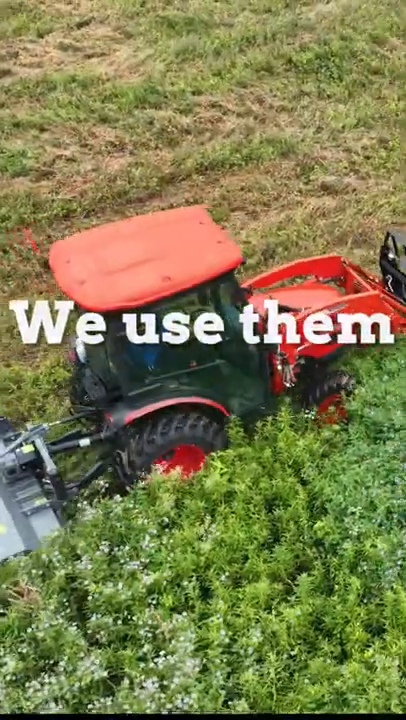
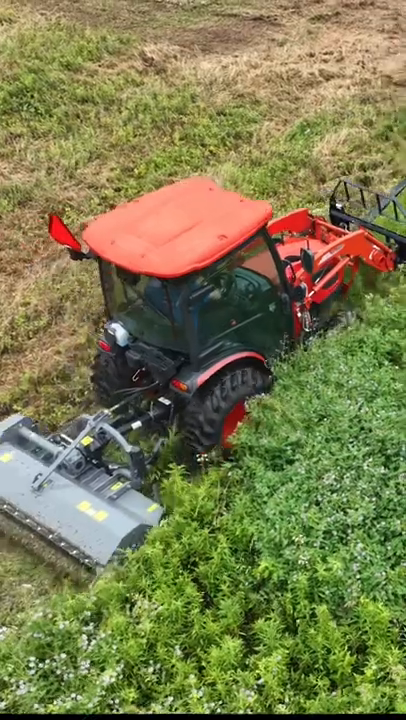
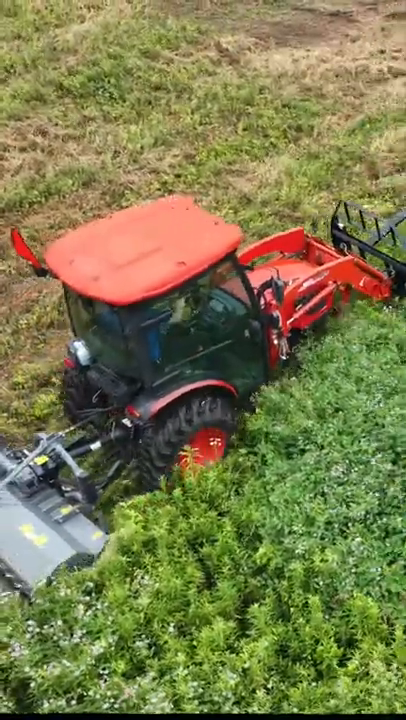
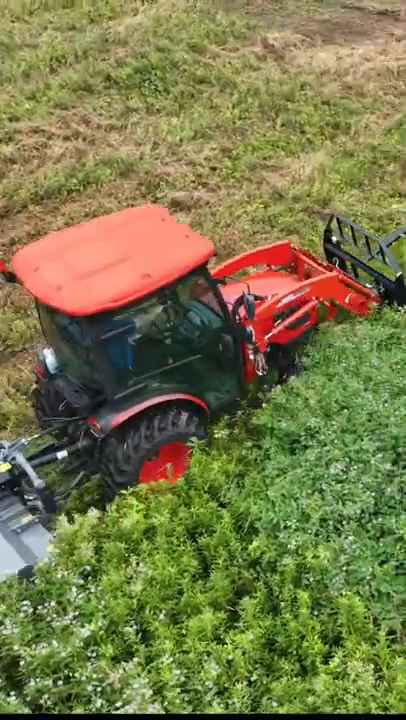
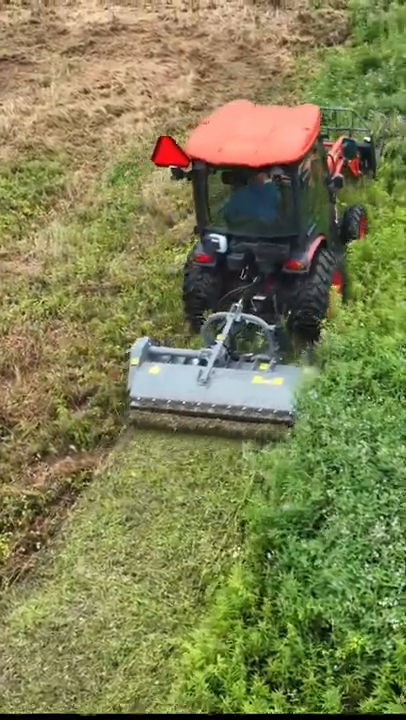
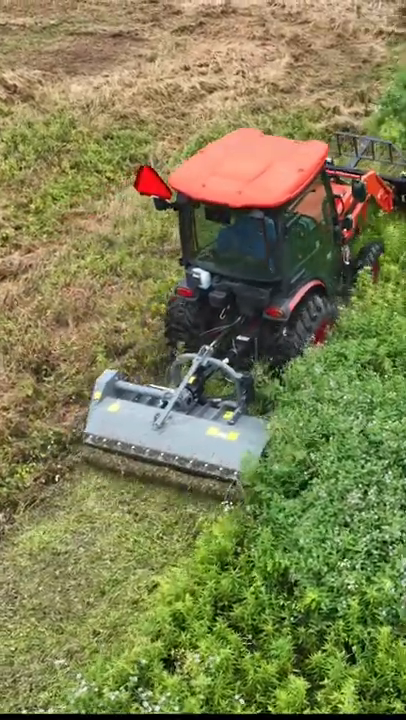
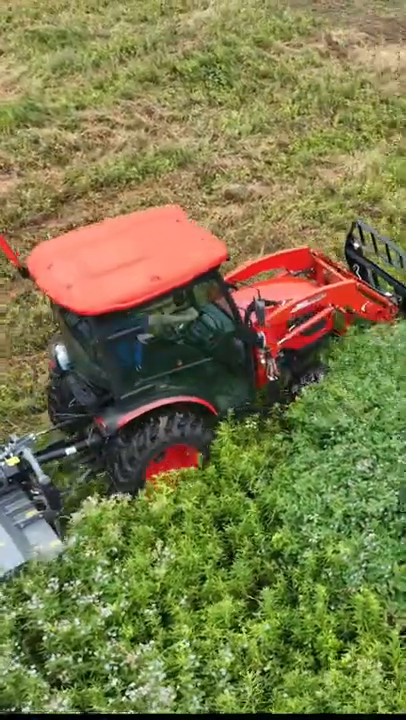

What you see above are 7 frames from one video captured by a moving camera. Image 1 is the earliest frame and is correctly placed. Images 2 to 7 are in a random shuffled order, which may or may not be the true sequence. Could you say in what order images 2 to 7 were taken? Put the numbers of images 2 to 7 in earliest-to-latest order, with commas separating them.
7, 4, 3, 2, 6, 5
